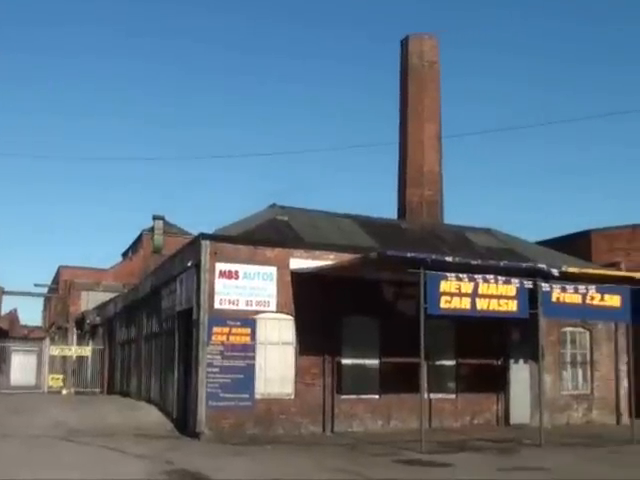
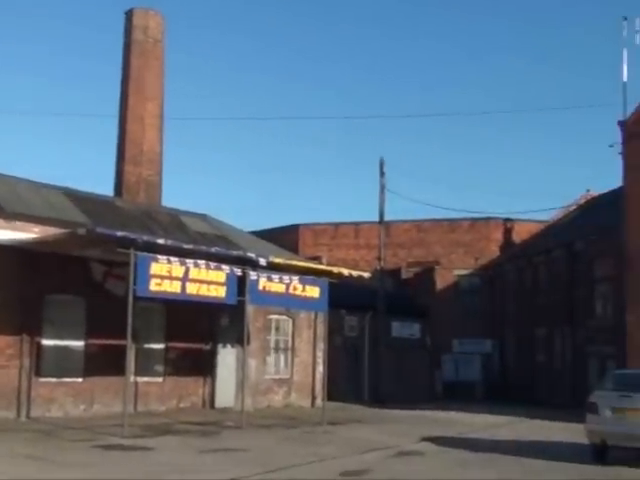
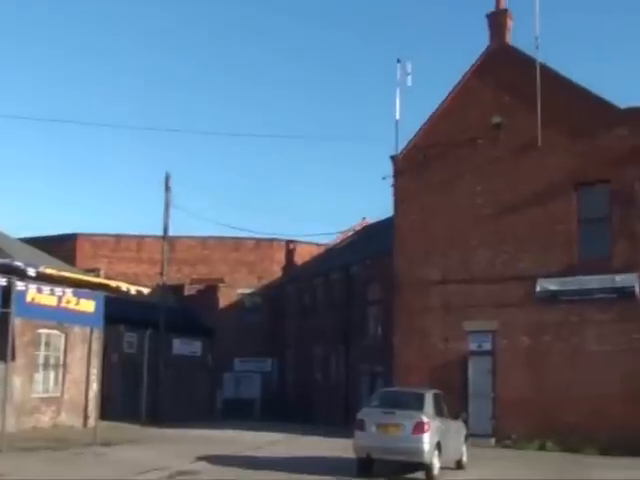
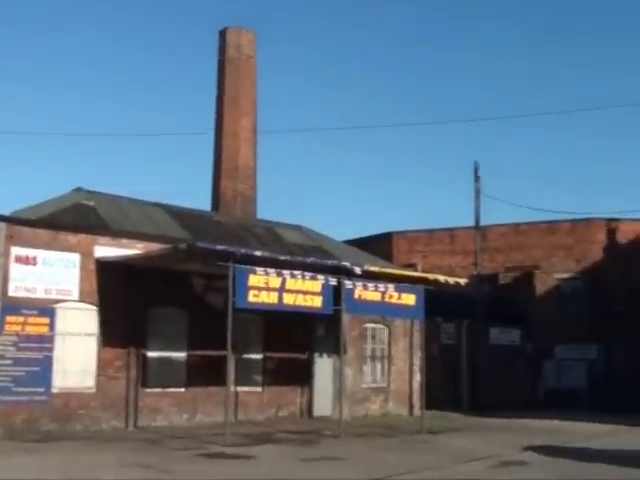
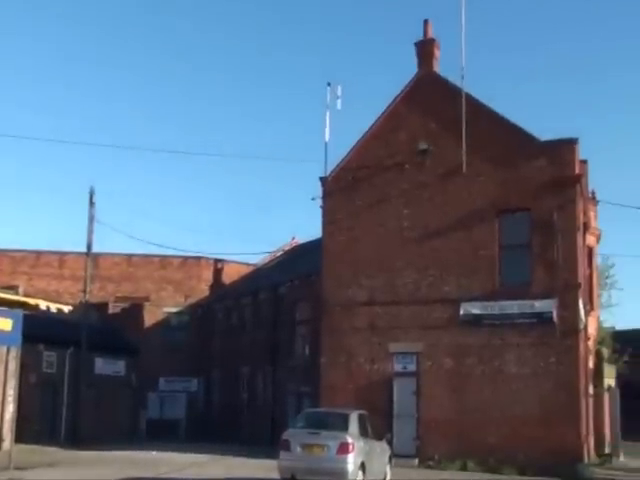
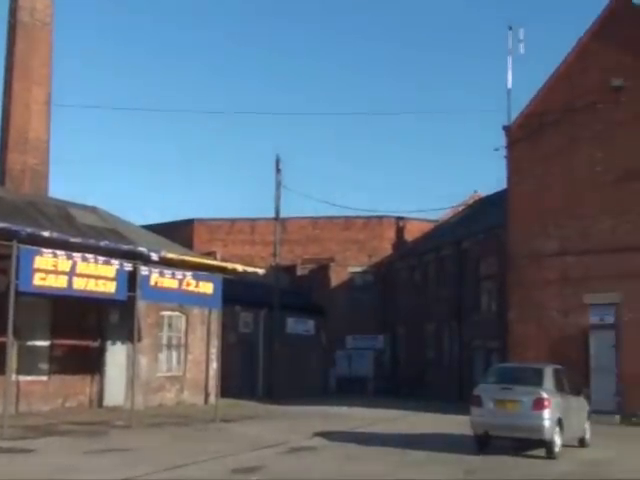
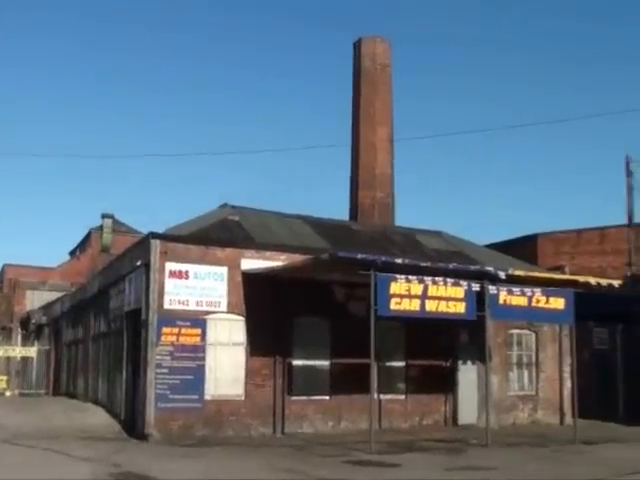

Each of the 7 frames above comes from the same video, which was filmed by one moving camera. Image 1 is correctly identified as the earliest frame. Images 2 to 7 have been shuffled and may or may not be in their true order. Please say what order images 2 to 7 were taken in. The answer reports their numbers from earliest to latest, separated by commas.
7, 4, 2, 6, 3, 5
